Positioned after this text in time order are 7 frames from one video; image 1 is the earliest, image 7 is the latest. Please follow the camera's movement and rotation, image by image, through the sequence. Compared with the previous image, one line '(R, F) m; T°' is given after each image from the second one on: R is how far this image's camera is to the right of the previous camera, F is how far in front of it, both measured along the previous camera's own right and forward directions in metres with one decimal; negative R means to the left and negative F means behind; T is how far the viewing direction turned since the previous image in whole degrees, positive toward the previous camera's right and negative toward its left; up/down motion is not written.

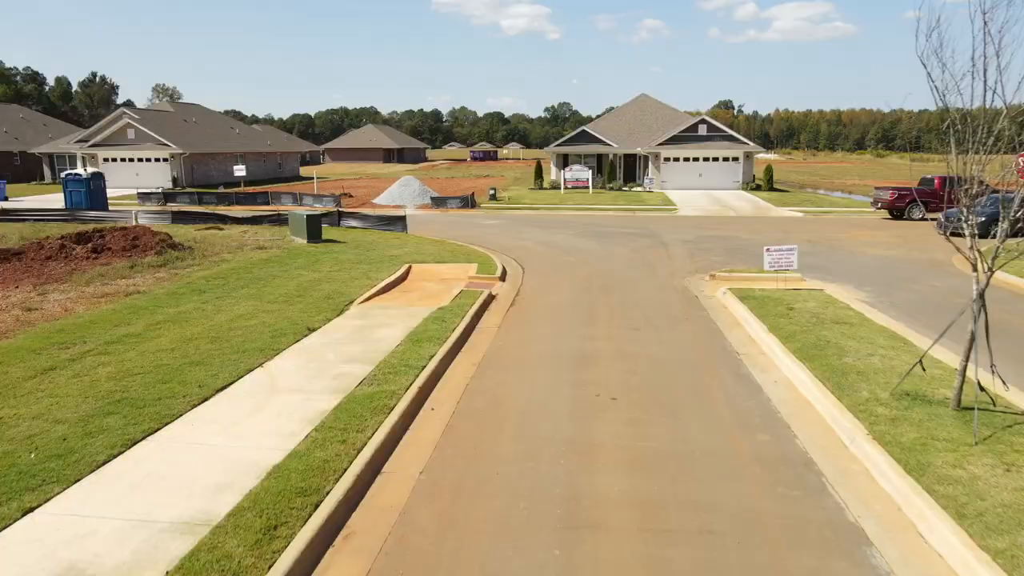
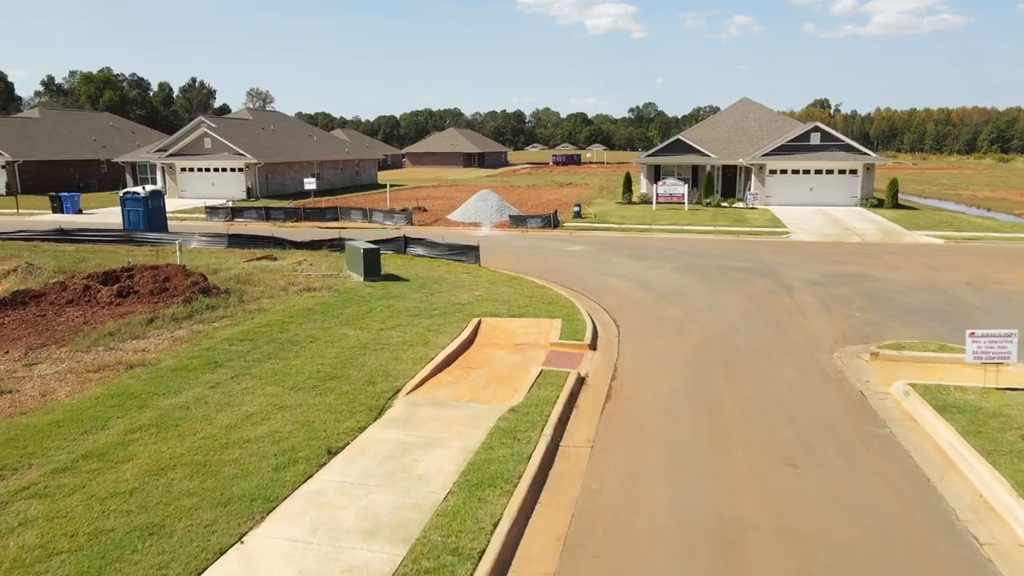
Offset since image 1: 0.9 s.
(-0.2, +2.8) m; -6°
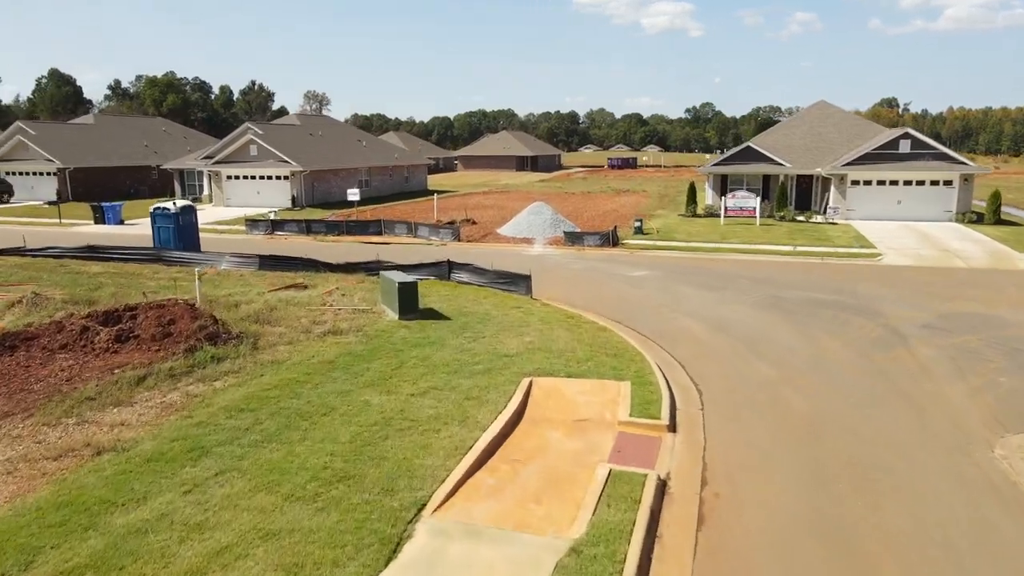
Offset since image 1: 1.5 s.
(-0.1, +2.1) m; -4°
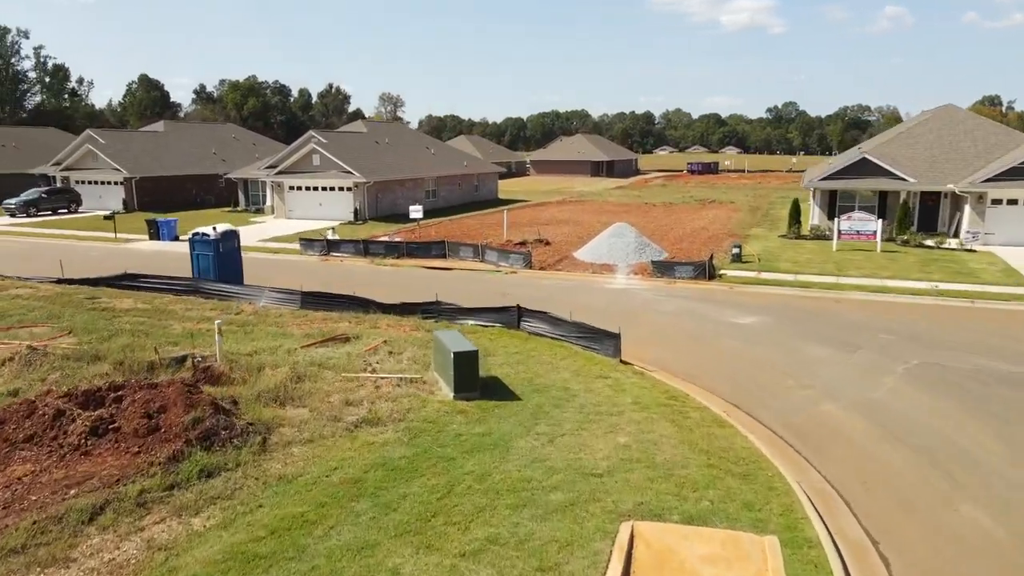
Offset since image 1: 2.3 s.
(-0.3, +3.0) m; -6°
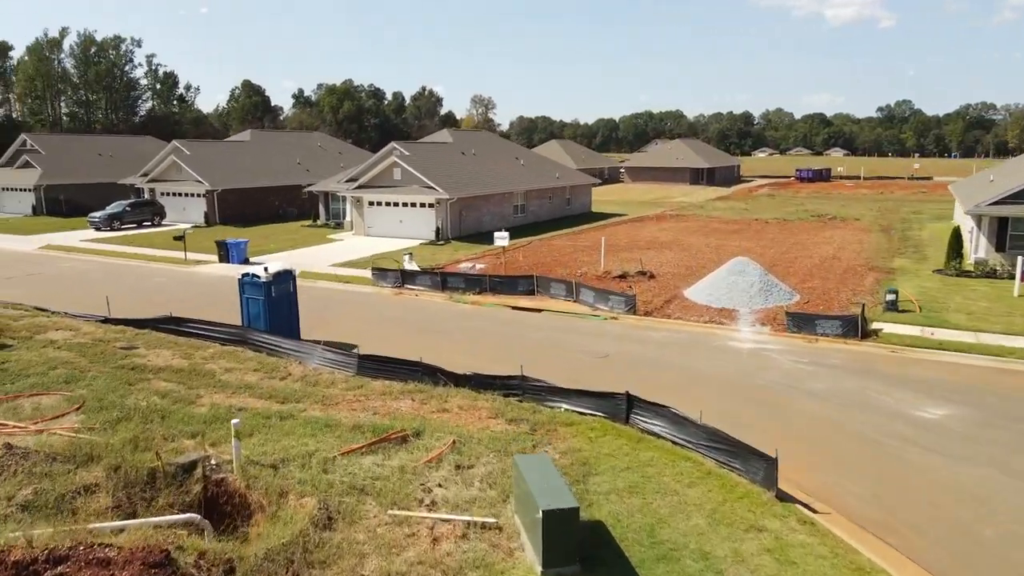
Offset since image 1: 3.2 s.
(-0.3, +3.4) m; -7°
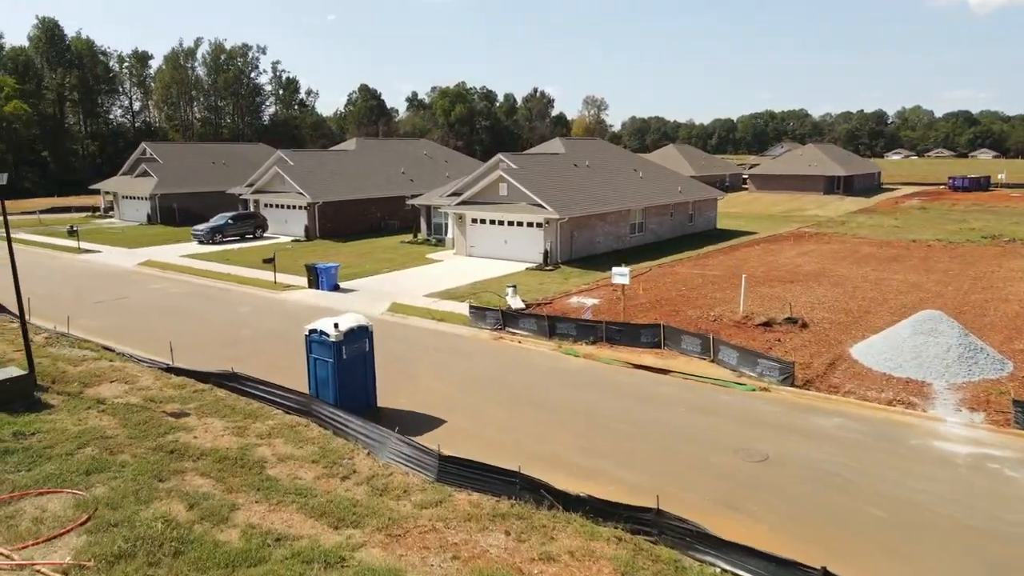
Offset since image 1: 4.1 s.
(-0.4, +3.4) m; -8°
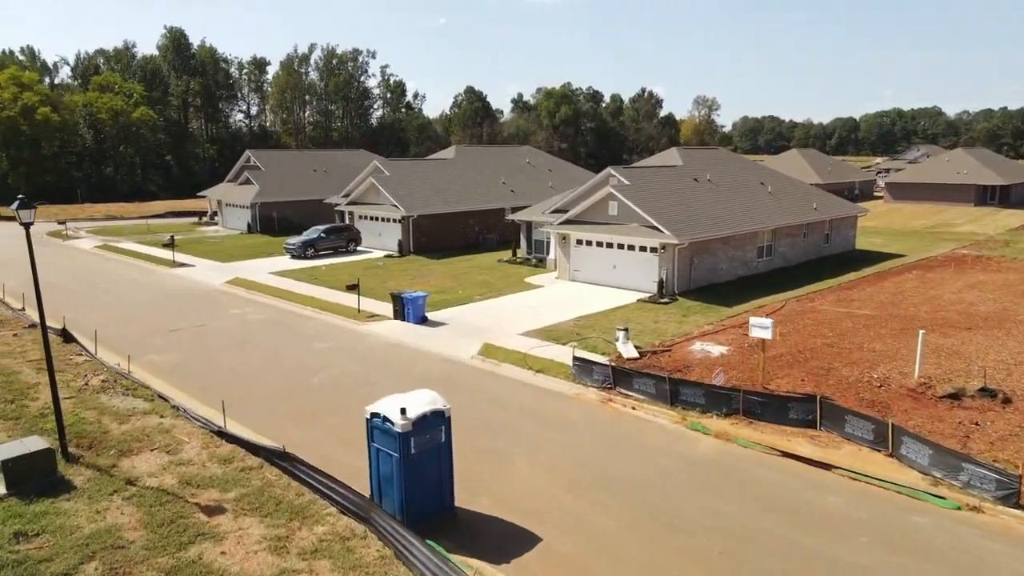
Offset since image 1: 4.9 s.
(-0.3, +3.2) m; -8°
